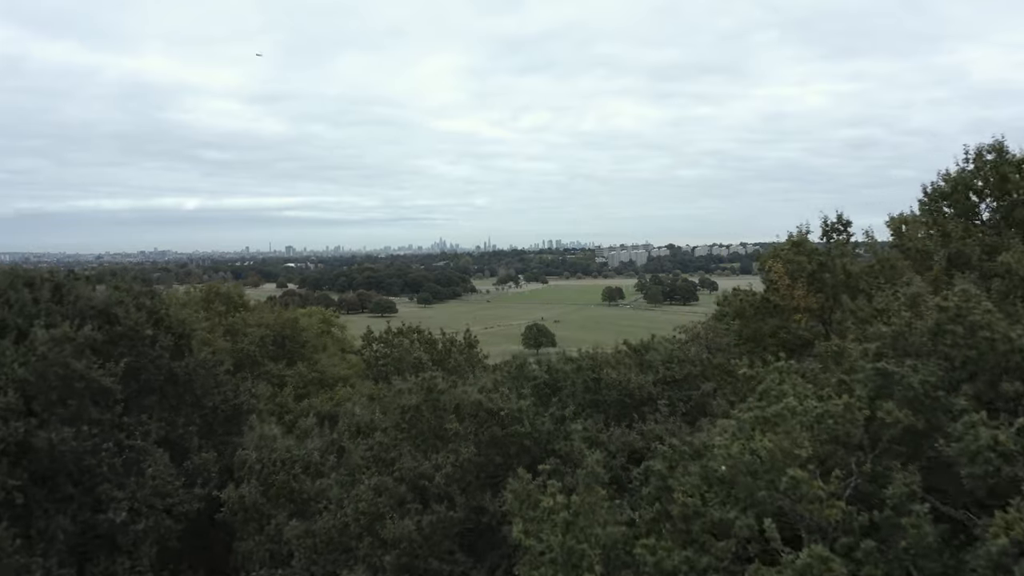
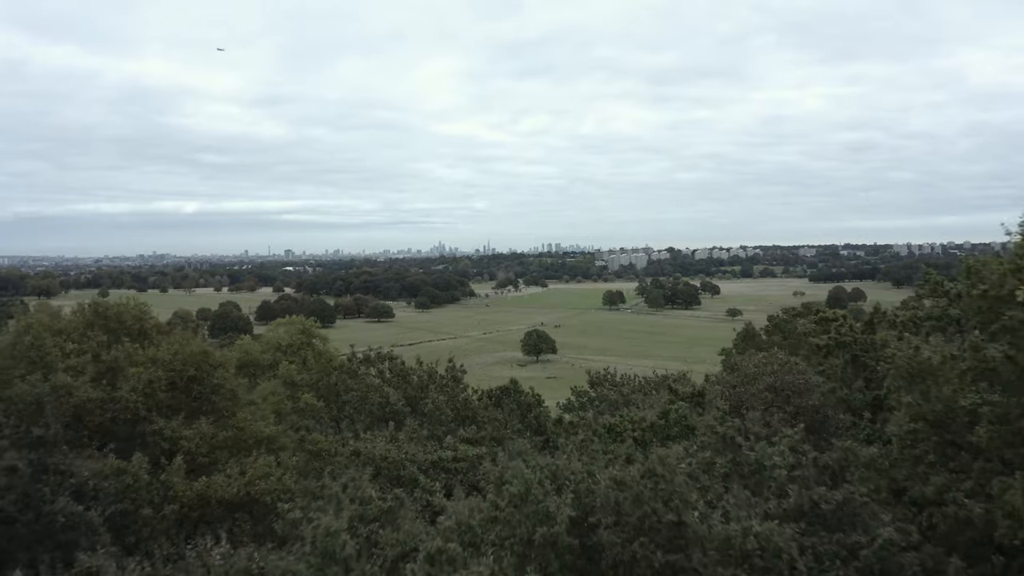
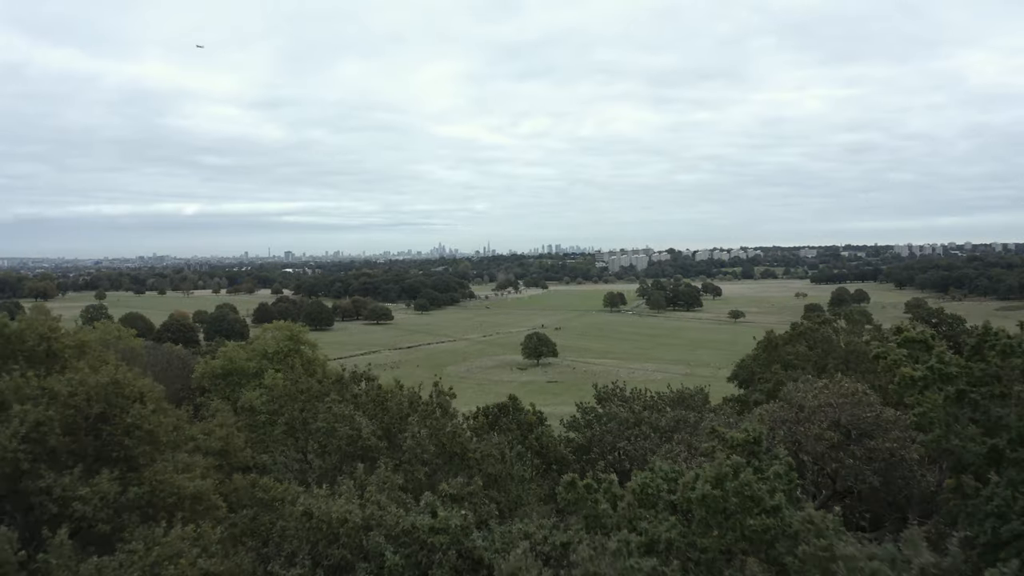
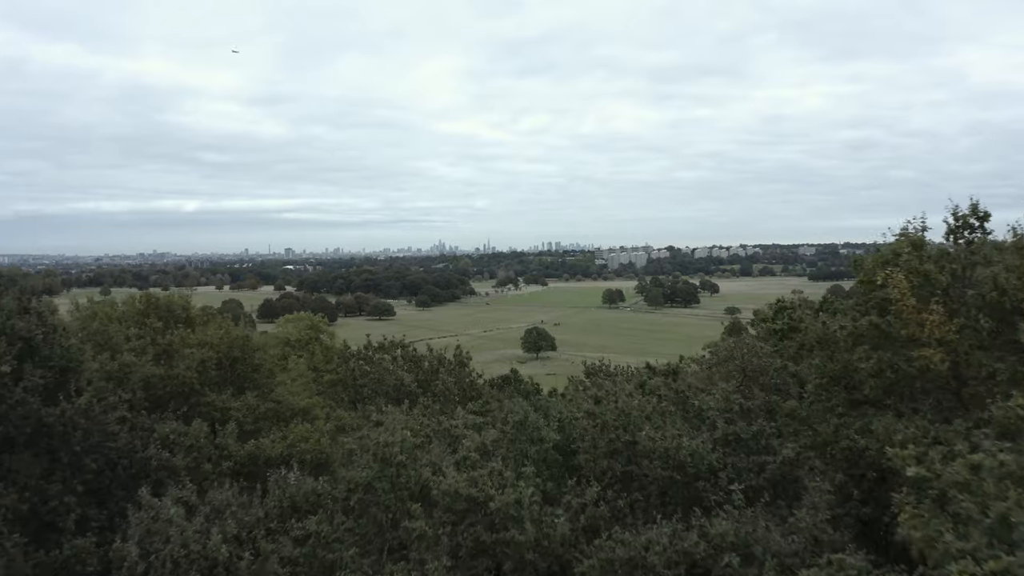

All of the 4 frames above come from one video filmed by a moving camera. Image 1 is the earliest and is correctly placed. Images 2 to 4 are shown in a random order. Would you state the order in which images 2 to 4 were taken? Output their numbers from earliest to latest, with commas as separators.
4, 2, 3
